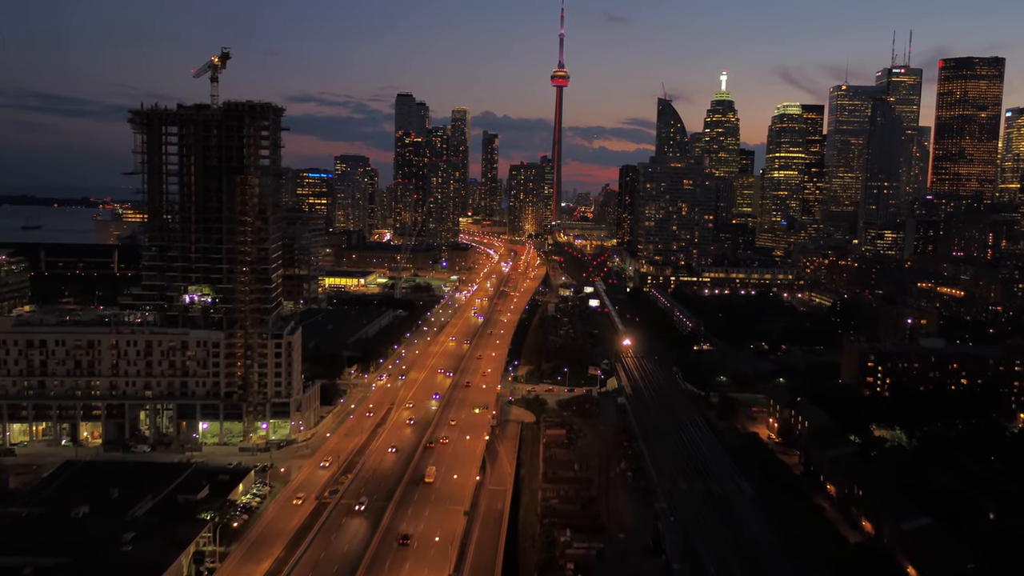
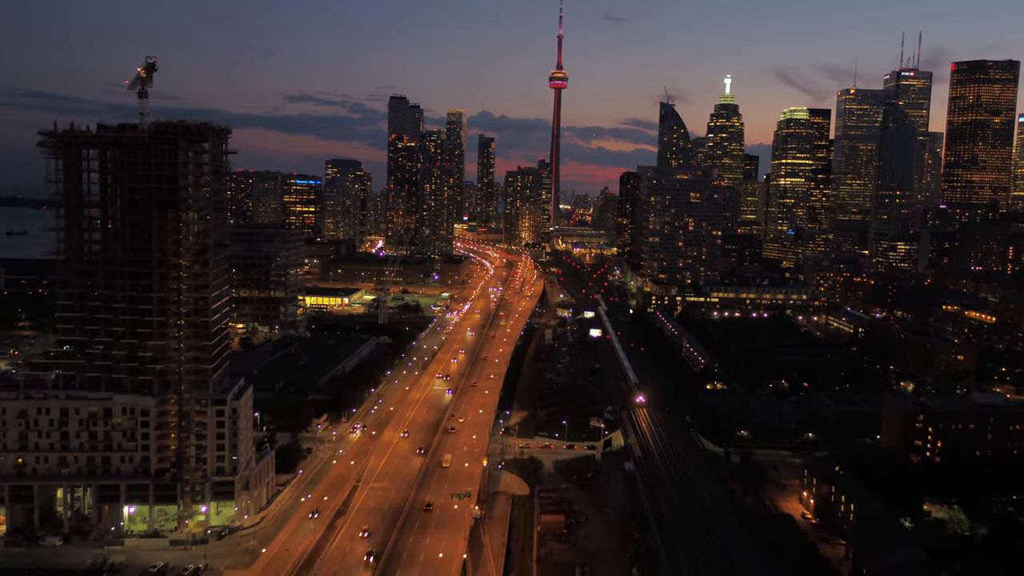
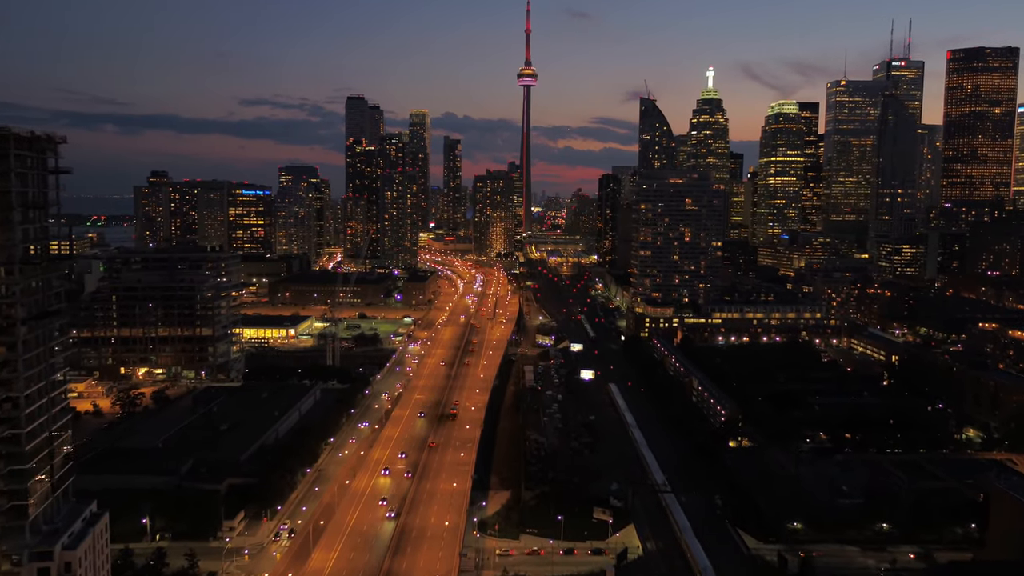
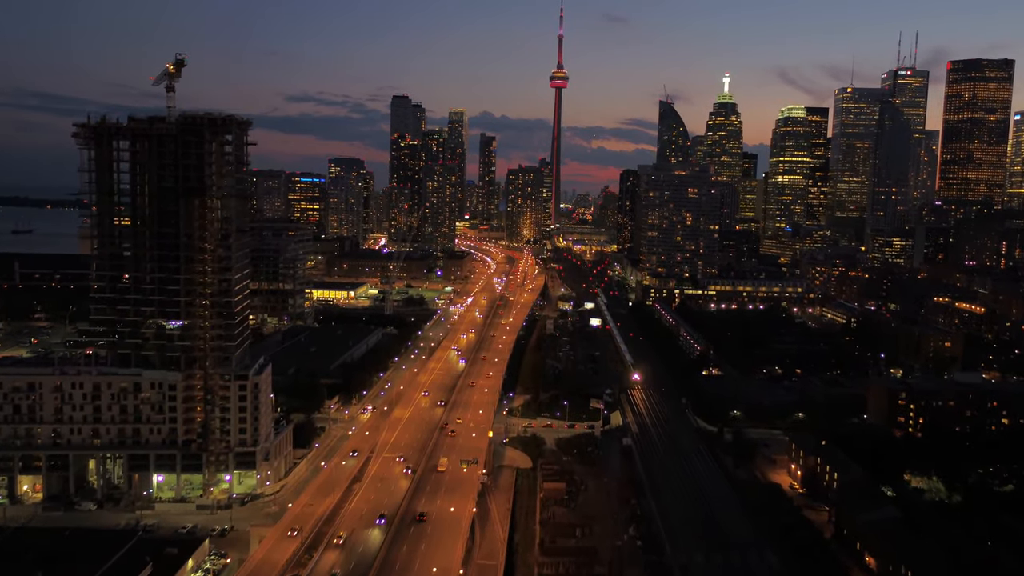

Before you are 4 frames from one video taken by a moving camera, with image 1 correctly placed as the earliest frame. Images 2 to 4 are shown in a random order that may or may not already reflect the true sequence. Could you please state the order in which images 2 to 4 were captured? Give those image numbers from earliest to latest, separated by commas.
4, 2, 3
